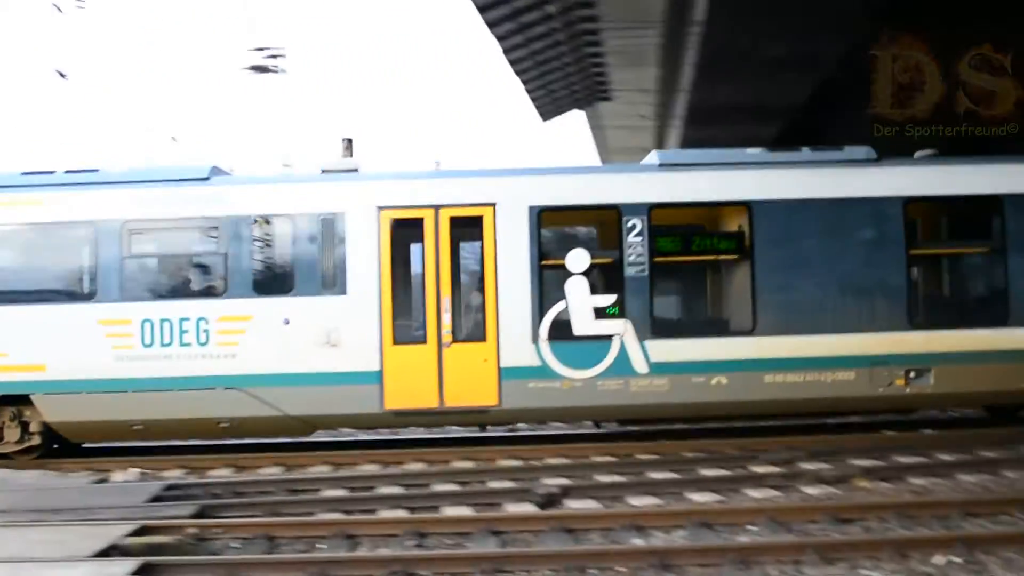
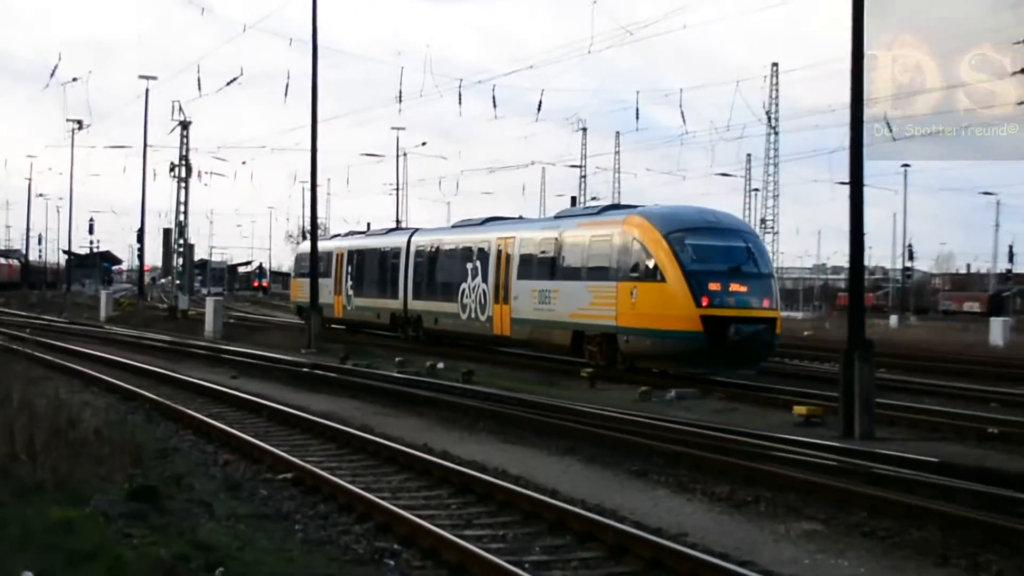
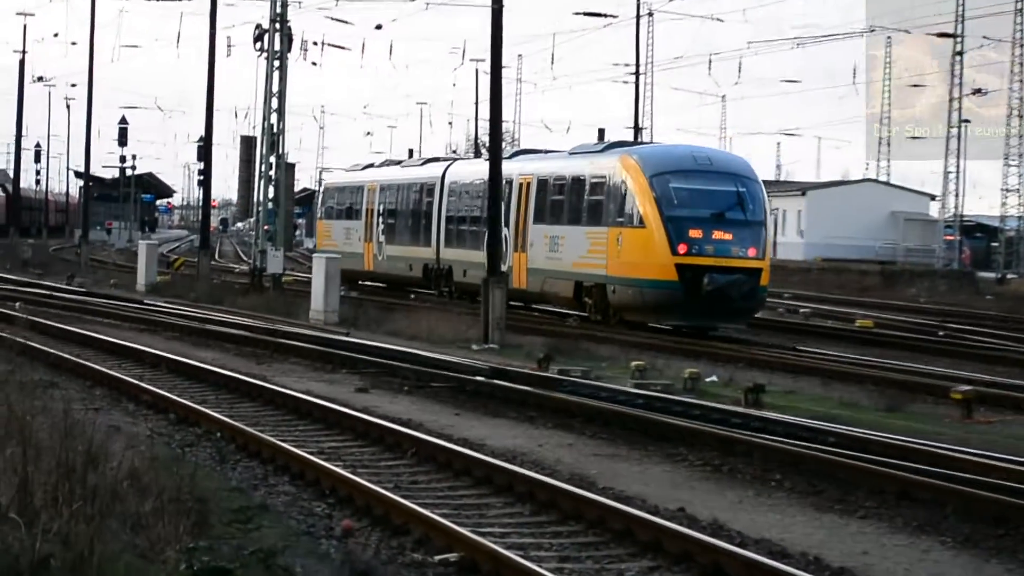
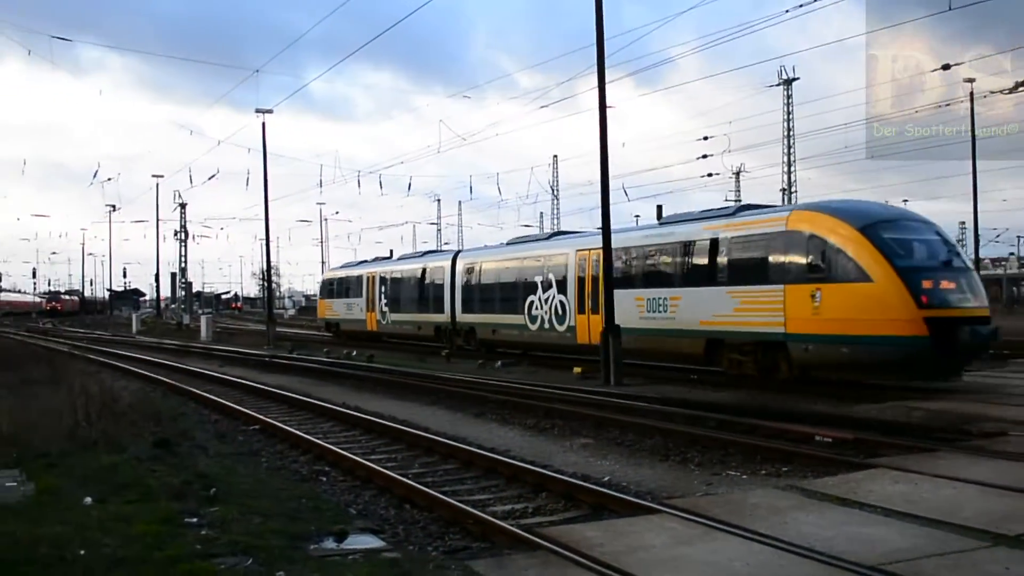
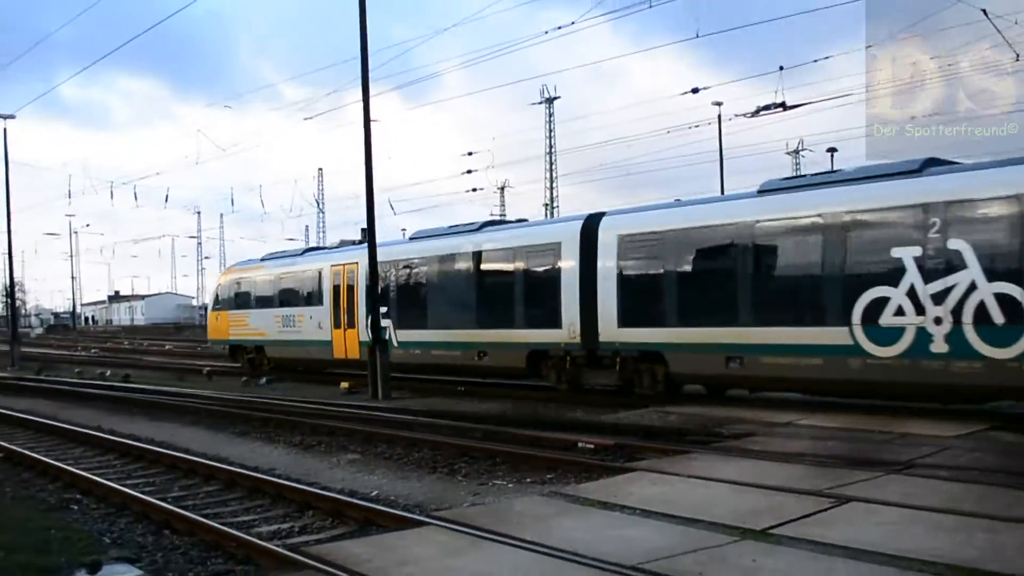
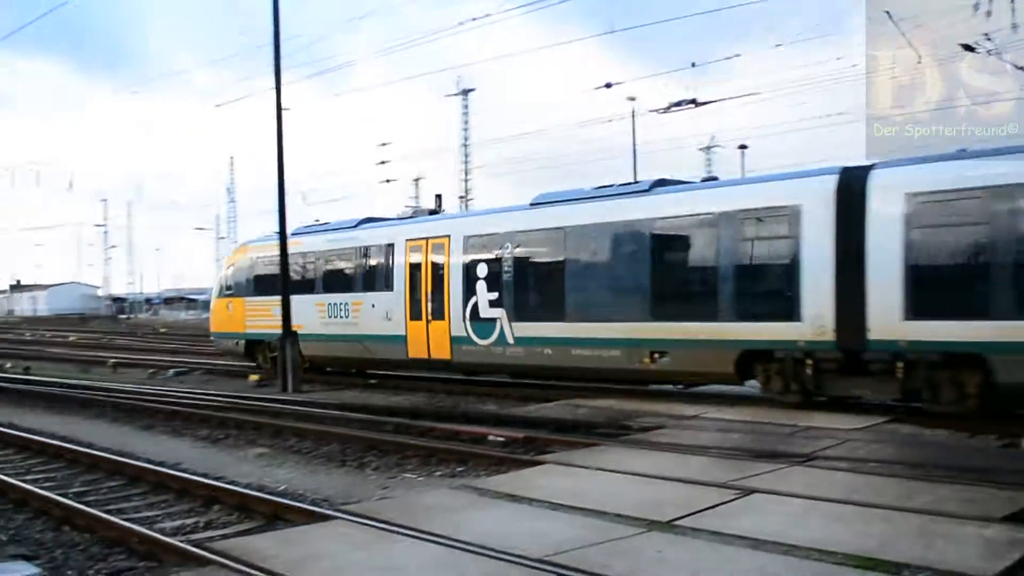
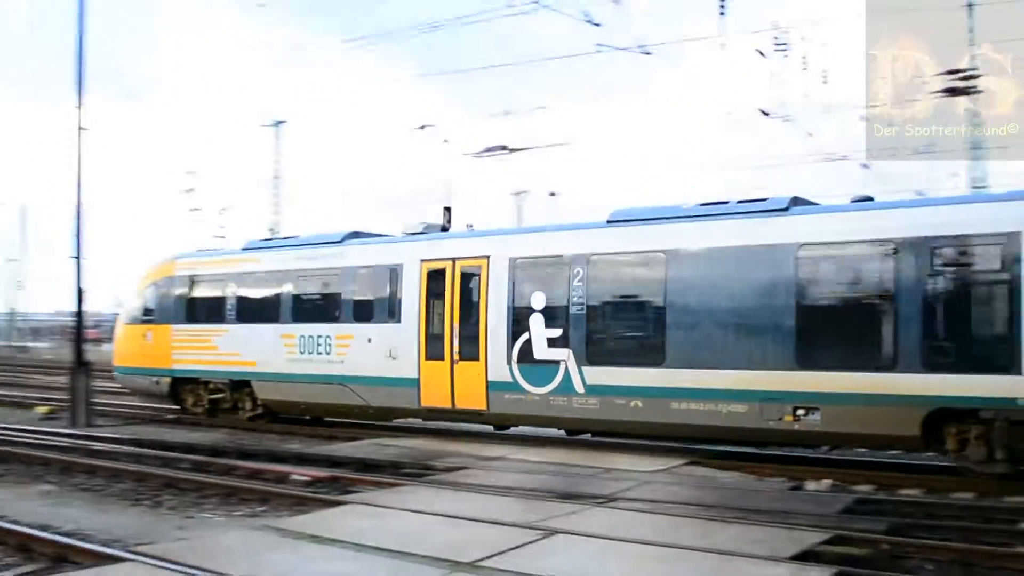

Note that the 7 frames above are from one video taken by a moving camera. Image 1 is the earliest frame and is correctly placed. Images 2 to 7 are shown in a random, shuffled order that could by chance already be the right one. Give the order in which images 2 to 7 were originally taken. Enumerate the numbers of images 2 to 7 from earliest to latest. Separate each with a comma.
7, 6, 5, 4, 2, 3
